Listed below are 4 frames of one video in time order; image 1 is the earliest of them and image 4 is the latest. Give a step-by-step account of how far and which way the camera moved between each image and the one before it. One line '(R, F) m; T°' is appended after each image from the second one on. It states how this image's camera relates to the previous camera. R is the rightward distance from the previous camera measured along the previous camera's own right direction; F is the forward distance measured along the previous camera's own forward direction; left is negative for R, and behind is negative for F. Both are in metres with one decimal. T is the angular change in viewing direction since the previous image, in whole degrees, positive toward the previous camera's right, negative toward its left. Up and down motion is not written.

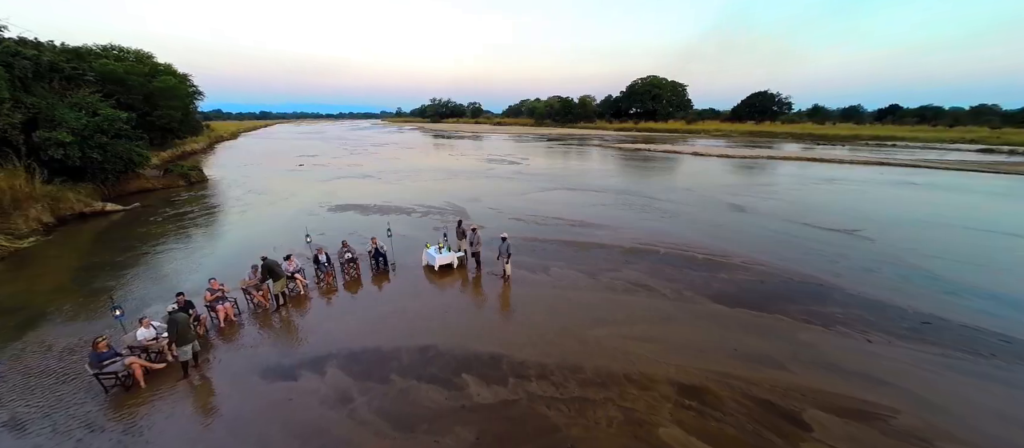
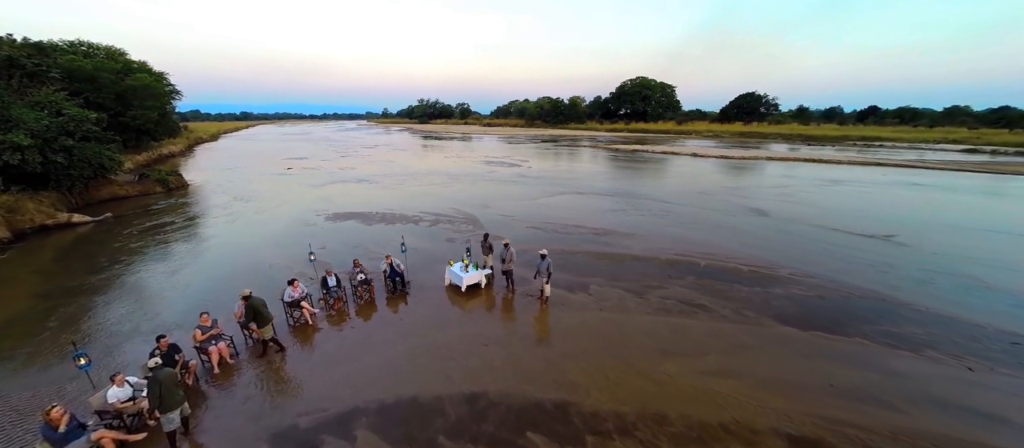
(-1.3, +1.3) m; +2°
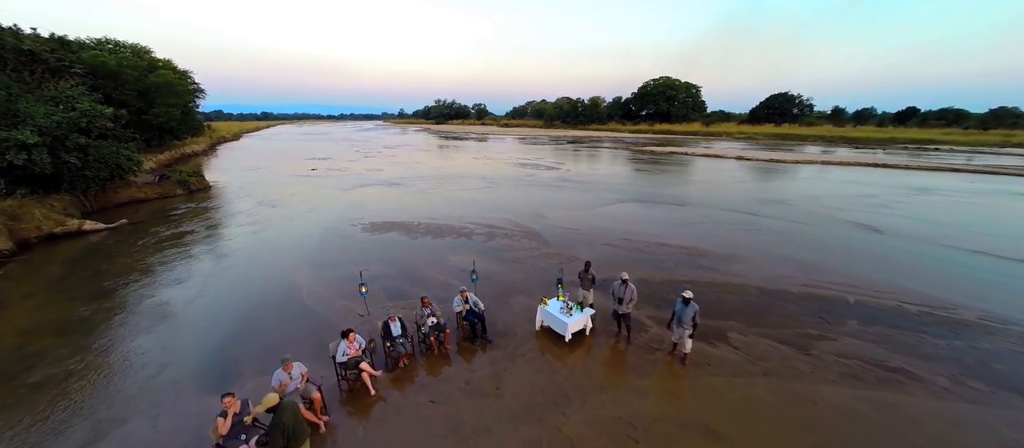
(-2.2, +2.3) m; -2°
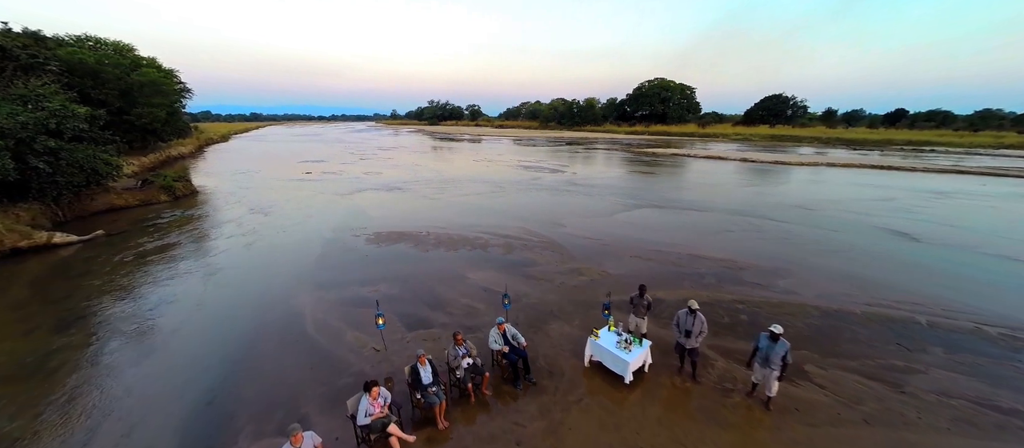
(-1.0, +1.1) m; +1°
